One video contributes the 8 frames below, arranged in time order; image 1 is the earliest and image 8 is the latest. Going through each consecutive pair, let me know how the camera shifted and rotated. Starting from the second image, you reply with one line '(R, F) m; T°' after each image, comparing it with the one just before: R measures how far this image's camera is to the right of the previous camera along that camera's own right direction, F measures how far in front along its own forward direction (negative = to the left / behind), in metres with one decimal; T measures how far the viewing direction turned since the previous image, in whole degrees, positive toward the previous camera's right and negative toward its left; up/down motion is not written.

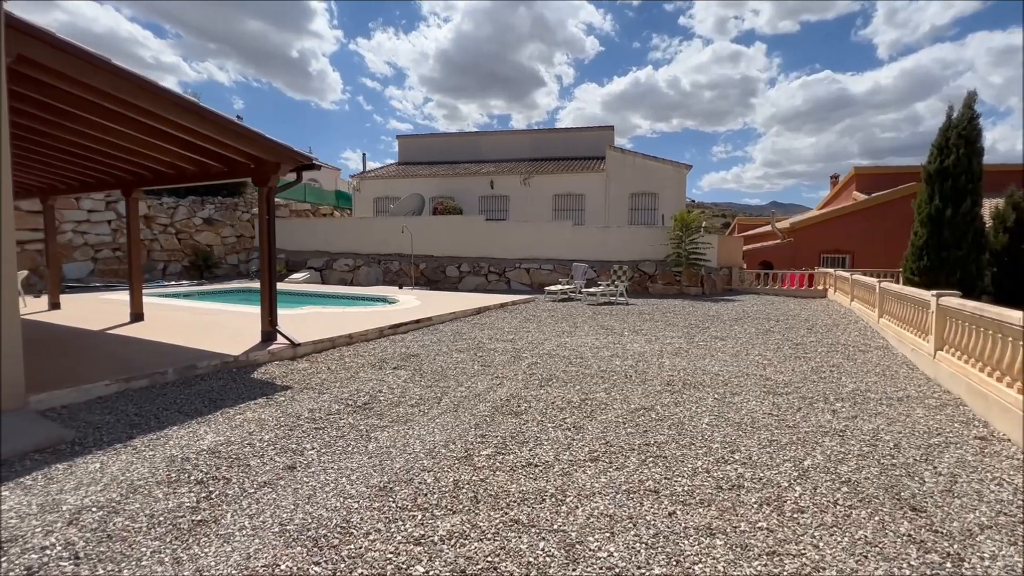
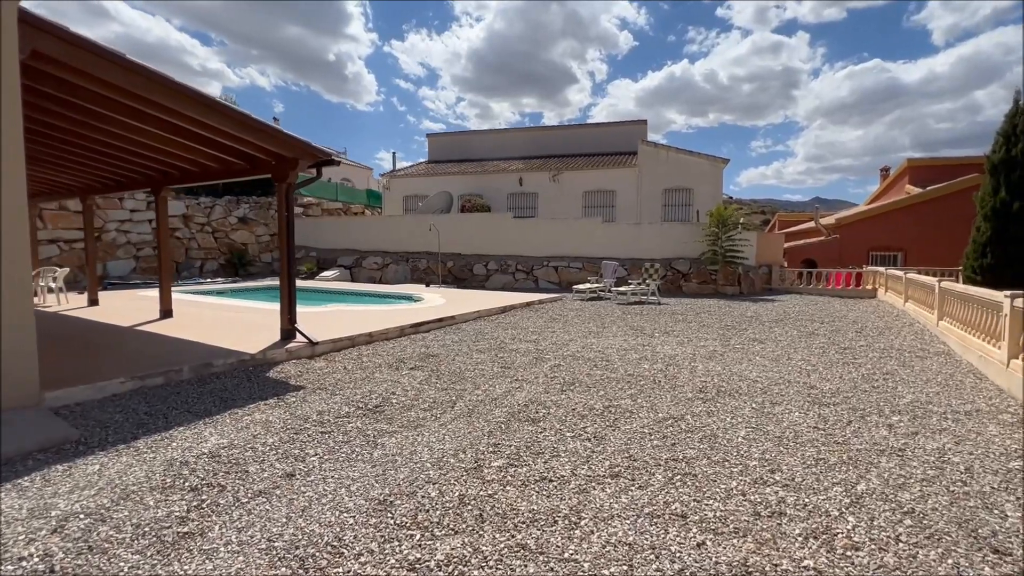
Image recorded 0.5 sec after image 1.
(+0.1, +0.3) m; -4°
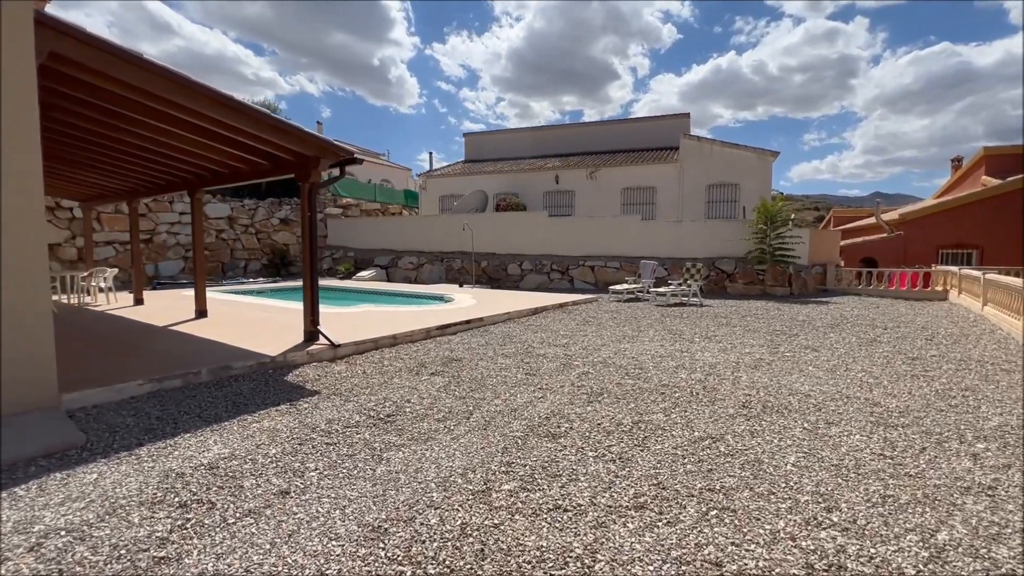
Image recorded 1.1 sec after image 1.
(+0.2, +0.3) m; -5°
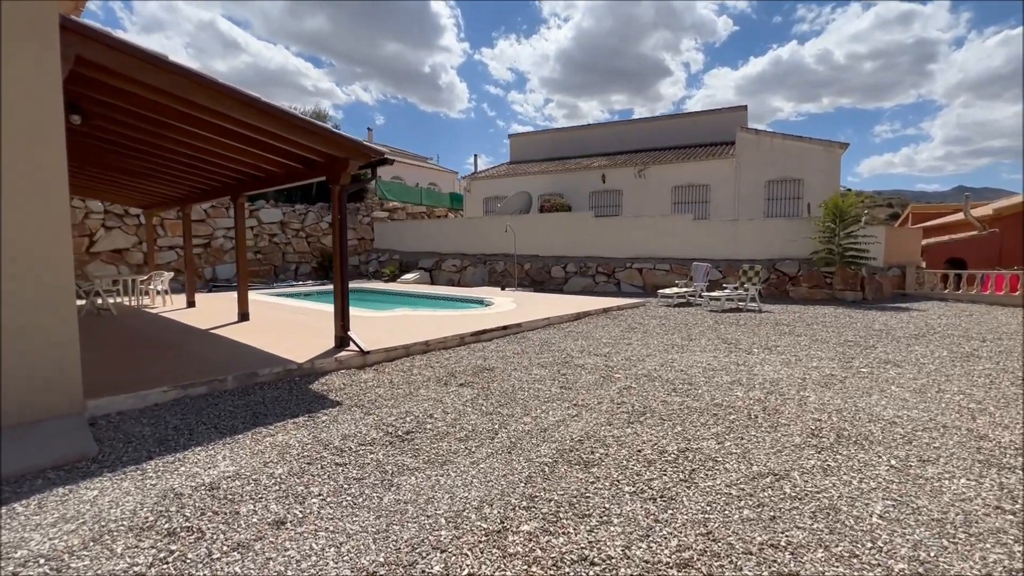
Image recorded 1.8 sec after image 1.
(+0.1, +0.4) m; -6°
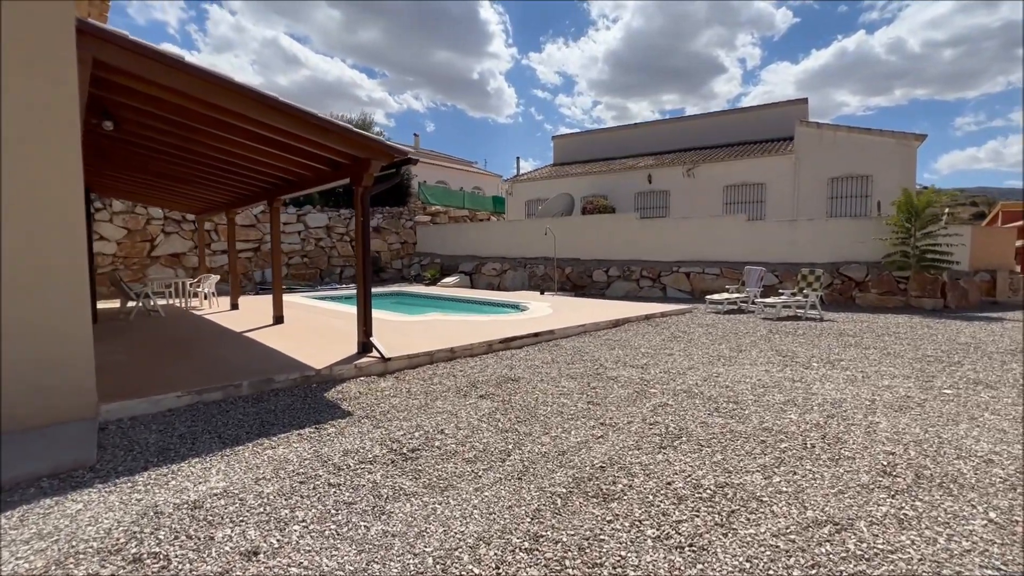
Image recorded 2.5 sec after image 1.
(+0.2, +0.4) m; -6°
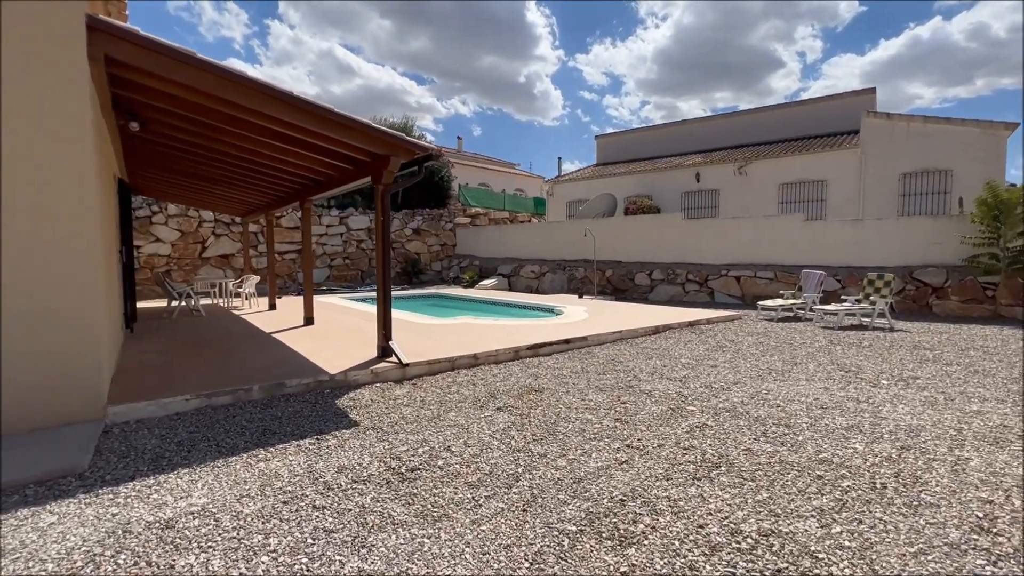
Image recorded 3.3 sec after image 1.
(+0.2, +0.4) m; -5°
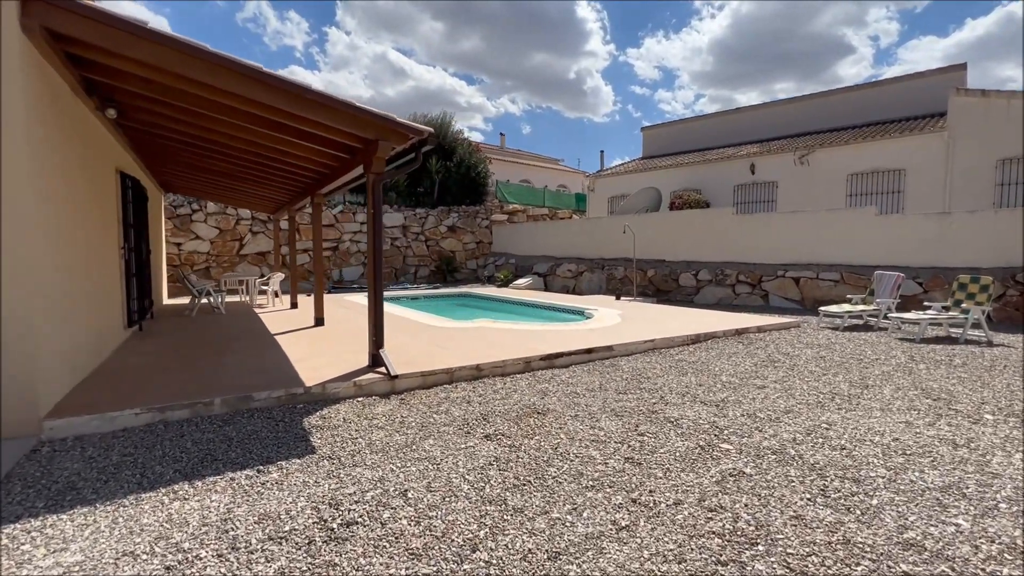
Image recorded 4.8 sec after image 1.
(+0.4, +0.7) m; -6°
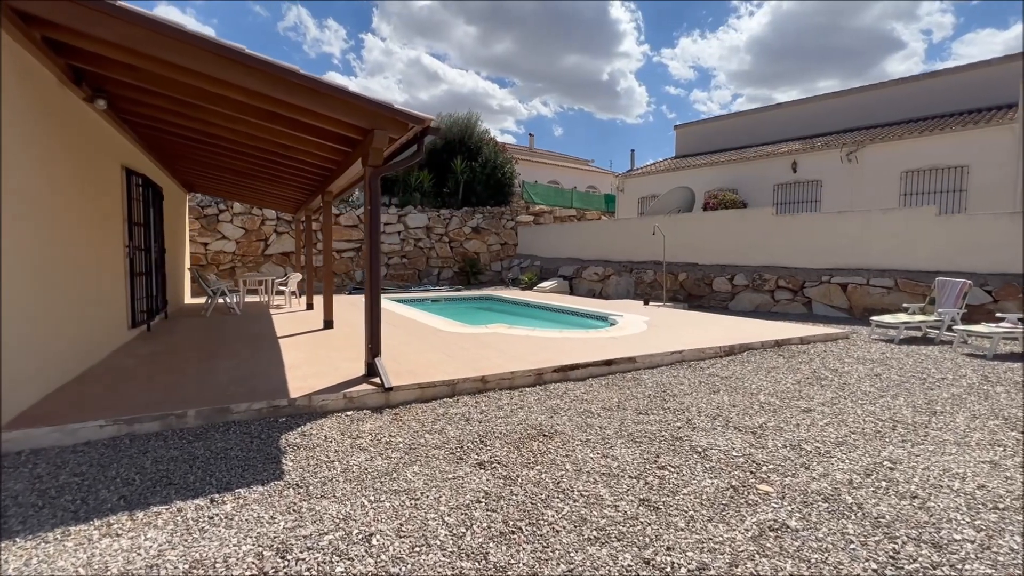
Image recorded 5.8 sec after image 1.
(+0.2, +0.5) m; -4°
